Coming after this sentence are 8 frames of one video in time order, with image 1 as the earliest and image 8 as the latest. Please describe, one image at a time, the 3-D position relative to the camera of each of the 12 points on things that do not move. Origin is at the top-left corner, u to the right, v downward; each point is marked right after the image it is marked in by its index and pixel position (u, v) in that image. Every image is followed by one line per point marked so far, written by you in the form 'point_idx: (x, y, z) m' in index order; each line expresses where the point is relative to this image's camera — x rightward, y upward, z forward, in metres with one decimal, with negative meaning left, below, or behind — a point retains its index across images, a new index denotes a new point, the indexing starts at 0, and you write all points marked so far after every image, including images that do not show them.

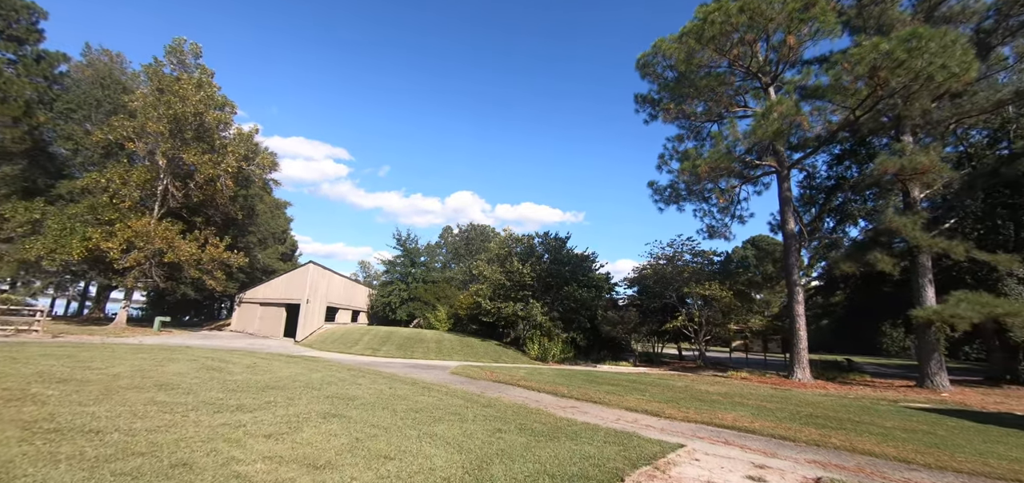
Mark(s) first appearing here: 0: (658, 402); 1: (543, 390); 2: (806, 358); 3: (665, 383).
0: (+3.3, -3.6, +9.3) m
1: (+0.8, -3.8, +10.5) m
2: (+11.1, -4.4, +15.6) m
3: (+4.7, -4.4, +12.8) m
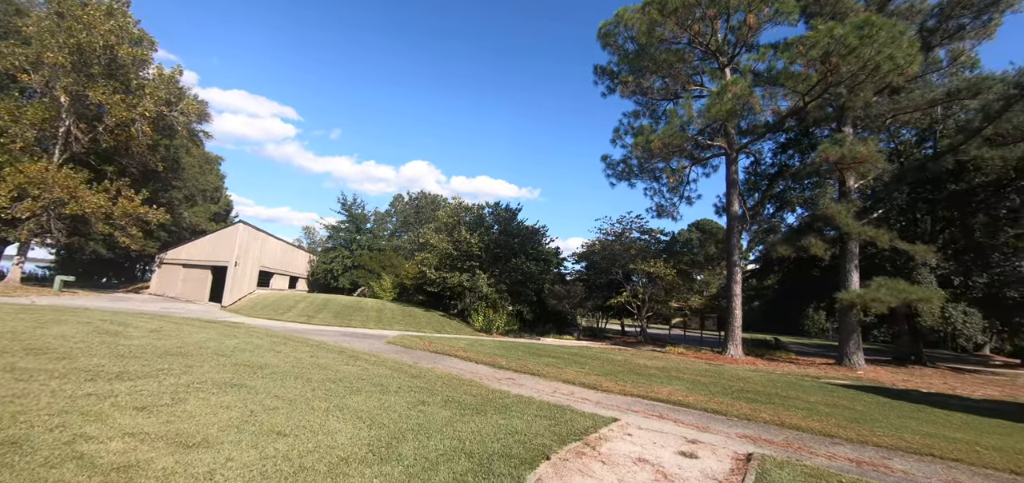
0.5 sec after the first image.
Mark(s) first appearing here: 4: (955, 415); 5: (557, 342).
0: (+1.8, -3.0, +9.2) m
1: (-0.8, -2.9, +10.1) m
2: (+9.0, -3.7, +16.3) m
3: (+2.9, -3.6, +12.8) m
4: (+8.4, -3.3, +7.8) m
5: (+2.1, -4.6, +19.0) m
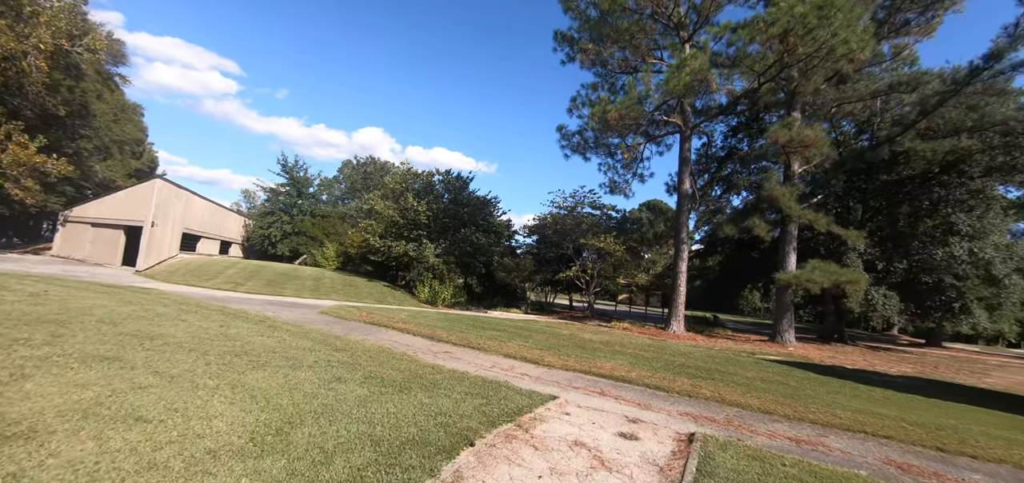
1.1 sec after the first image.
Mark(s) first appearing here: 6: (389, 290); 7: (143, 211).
0: (+0.6, -2.3, +8.8) m
1: (-2.1, -2.1, +9.4) m
2: (+6.9, -2.9, +16.6) m
3: (+1.2, -2.8, +12.6) m
4: (+7.2, -2.9, +8.1) m
5: (-0.3, -3.3, +18.7) m
6: (-5.8, -2.4, +19.8) m
7: (-15.0, +1.3, +17.0) m
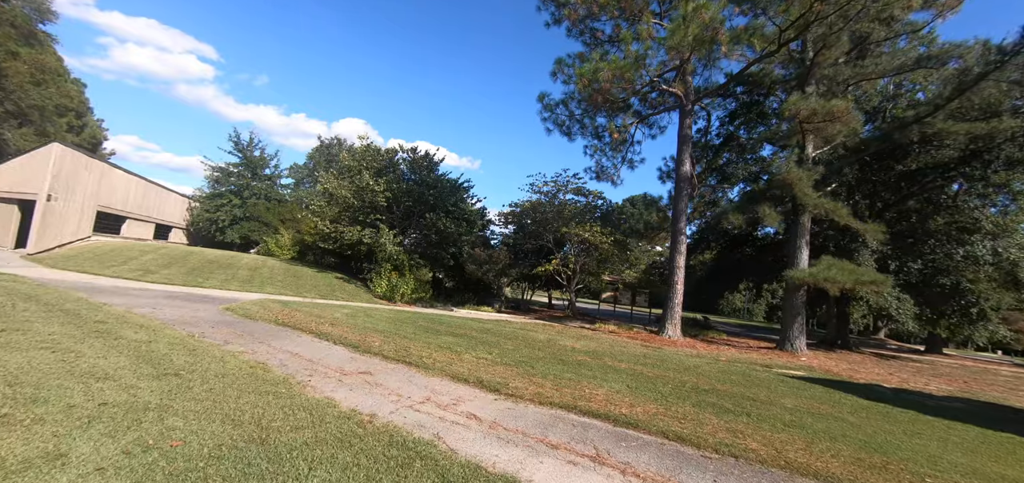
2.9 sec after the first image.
0: (-0.1, -1.9, +6.4) m
1: (-2.8, -1.7, +6.9) m
2: (+5.9, -2.6, +14.5) m
3: (+0.3, -2.4, +10.2) m
4: (+6.5, -2.7, +6.0) m
5: (-1.4, -2.9, +16.2) m
6: (-6.9, -1.8, +17.1) m
7: (-16.0, +2.1, +13.8) m
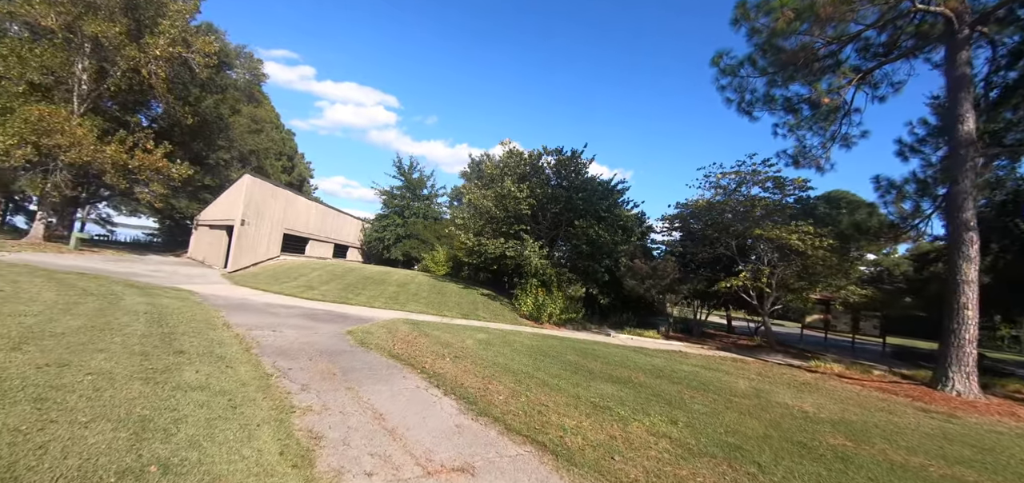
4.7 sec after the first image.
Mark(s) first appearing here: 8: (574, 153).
0: (+1.7, -1.9, +3.5) m
1: (-0.7, -1.8, +5.0) m
2: (+10.1, -2.5, +9.1) m
3: (+3.5, -2.4, +6.9) m
4: (+7.8, -2.4, +0.9) m
5: (+3.9, -3.1, +13.2) m
6: (-1.0, -2.3, +15.9) m
7: (-10.7, +1.3, +16.2) m
8: (+2.6, +3.7, +17.5) m
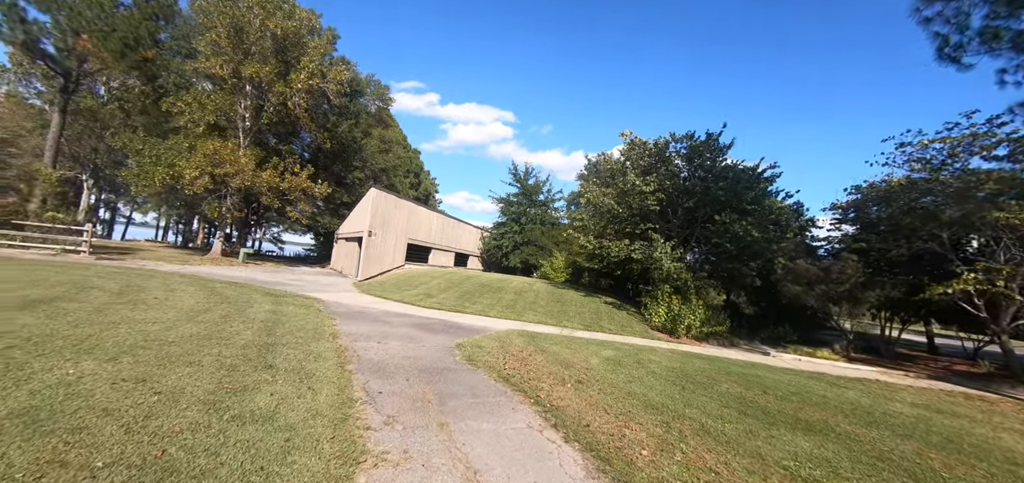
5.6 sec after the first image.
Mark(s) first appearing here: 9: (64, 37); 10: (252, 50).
0: (+2.5, -1.7, +1.6) m
1: (+0.6, -1.7, +3.7) m
2: (+12.1, -2.1, +4.6) m
3: (+5.1, -2.2, +4.4) m
4: (+7.6, -2.0, -2.6) m
5: (+7.3, -3.0, +10.3) m
6: (+3.3, -2.4, +14.3) m
7: (-6.0, +0.8, +17.3) m
8: (+7.1, +3.8, +14.9) m
9: (-15.6, +7.1, +14.2) m
10: (-9.8, +7.2, +15.5) m
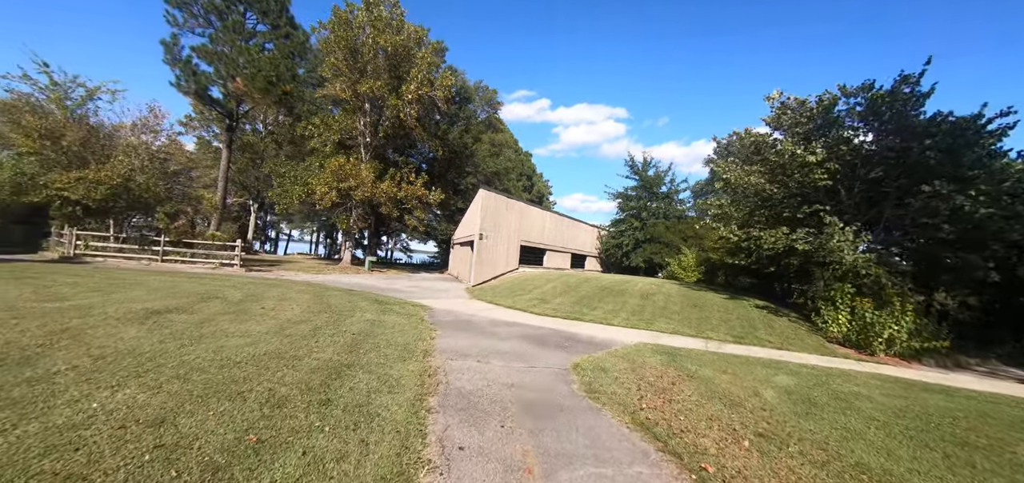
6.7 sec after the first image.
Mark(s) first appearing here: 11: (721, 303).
0: (+2.6, -1.5, -0.5) m
1: (+1.4, -1.5, +2.0) m
2: (+12.7, -1.4, -0.3) m
3: (+6.0, -1.9, +1.4) m
4: (+6.4, -1.5, -6.0) m
5: (+9.7, -2.5, +6.4) m
6: (+7.0, -2.1, +11.4) m
7: (-1.3, +0.7, +16.9) m
8: (+10.5, +4.2, +11.1) m
9: (-11.7, +6.4, +16.7) m
10: (-5.7, +6.8, +16.3) m
11: (+6.4, -1.9, +12.7) m
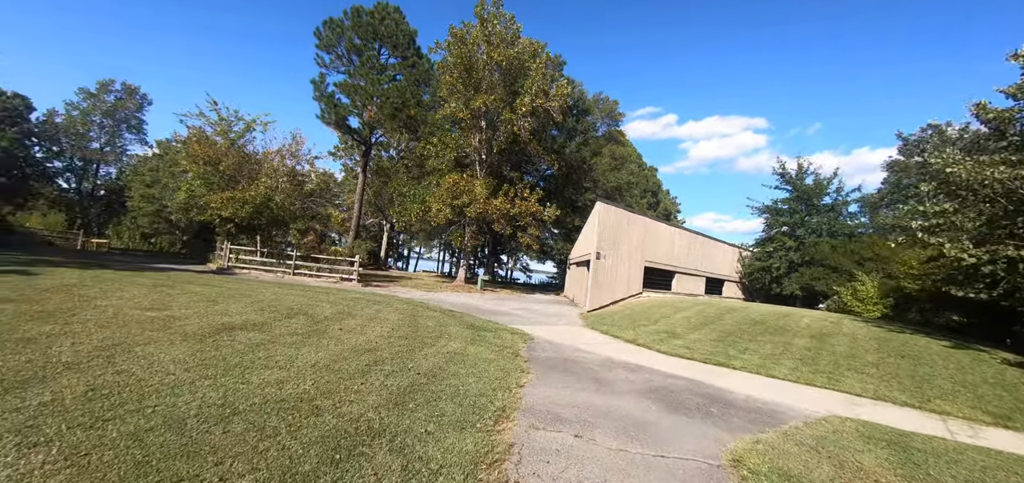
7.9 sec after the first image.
0: (+1.9, -1.3, -2.8) m
1: (+1.4, -1.5, 0.0) m
2: (+11.5, -1.2, -5.5) m
3: (+5.6, -1.8, -1.9) m
4: (+3.8, -1.0, -9.2) m
5: (+10.6, -2.7, +1.8) m
6: (+9.4, -2.6, +7.3) m
7: (+3.1, 0.0, +15.1) m
8: (+12.8, +3.8, +6.3) m
9: (-6.8, +5.7, +18.2) m
10: (-1.2, +6.1, +16.1) m
11: (+9.2, -2.4, +8.7) m
